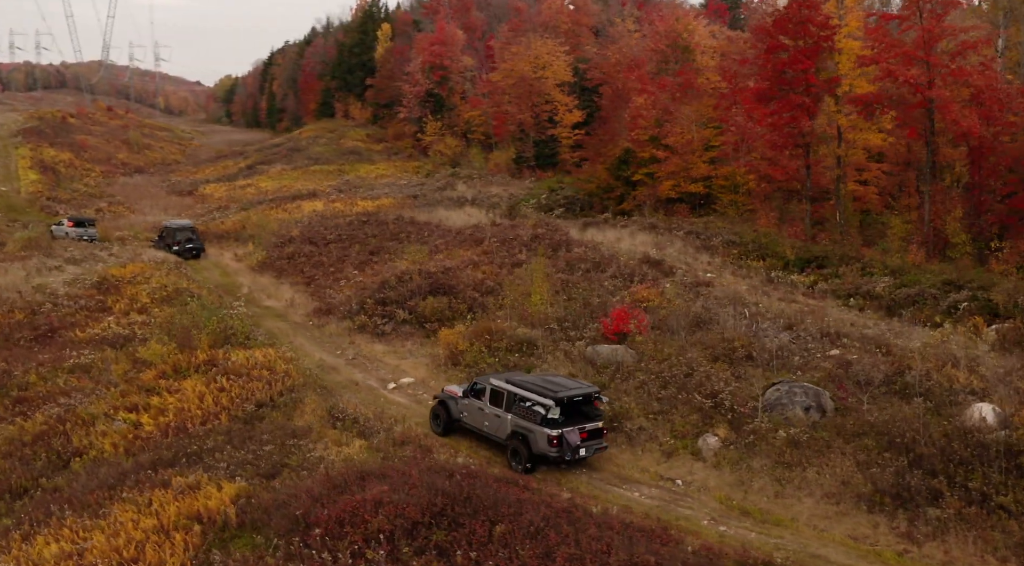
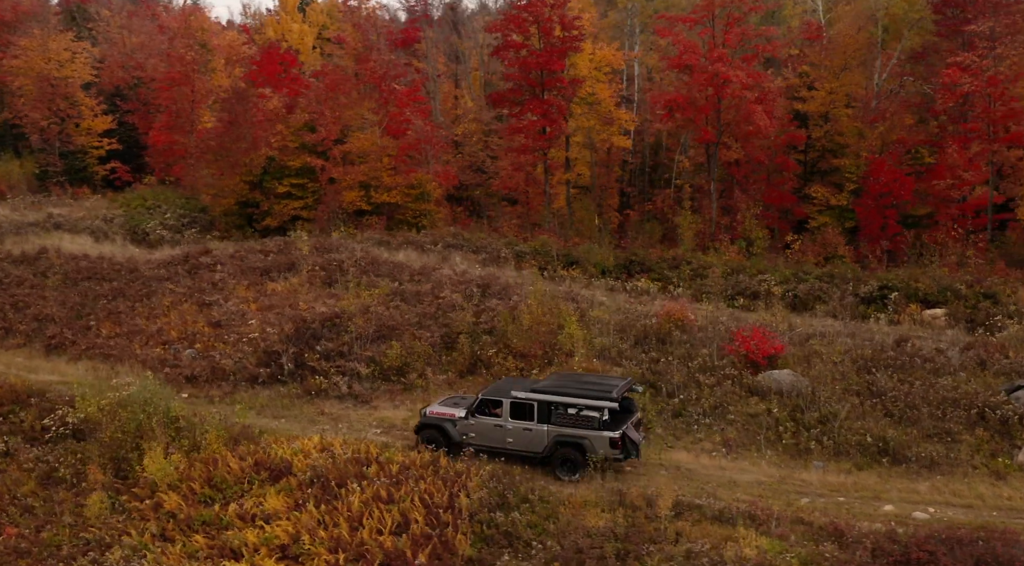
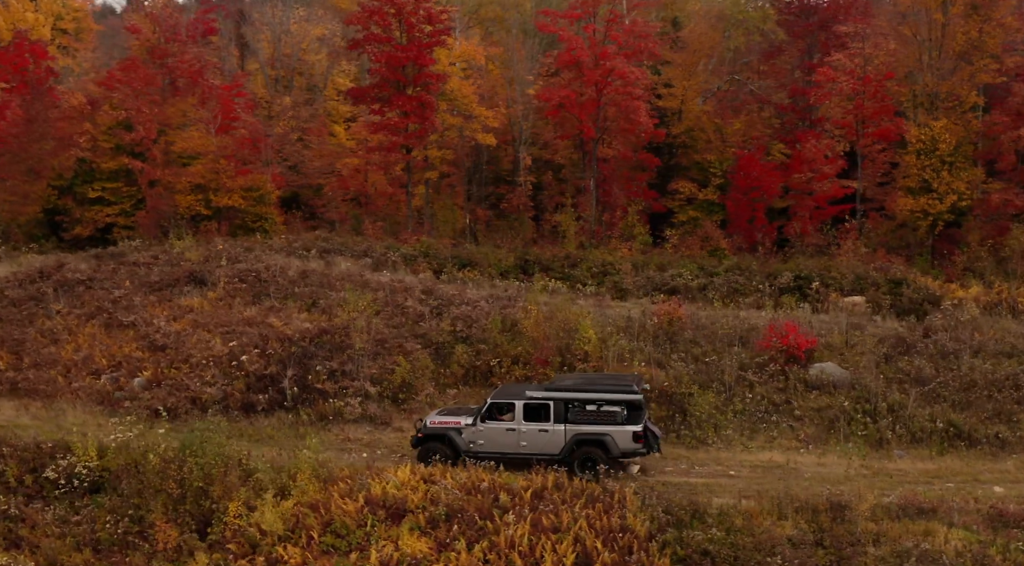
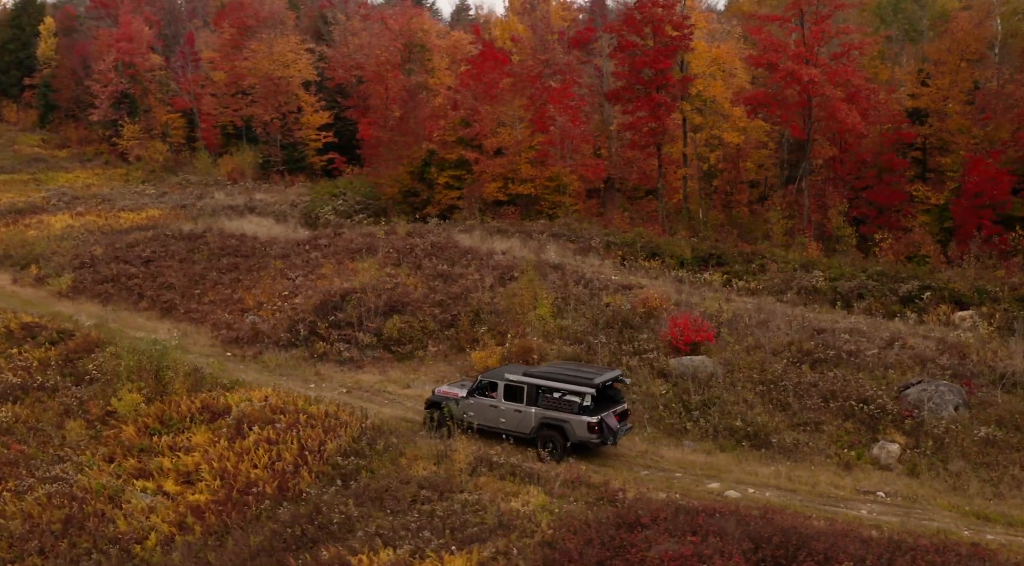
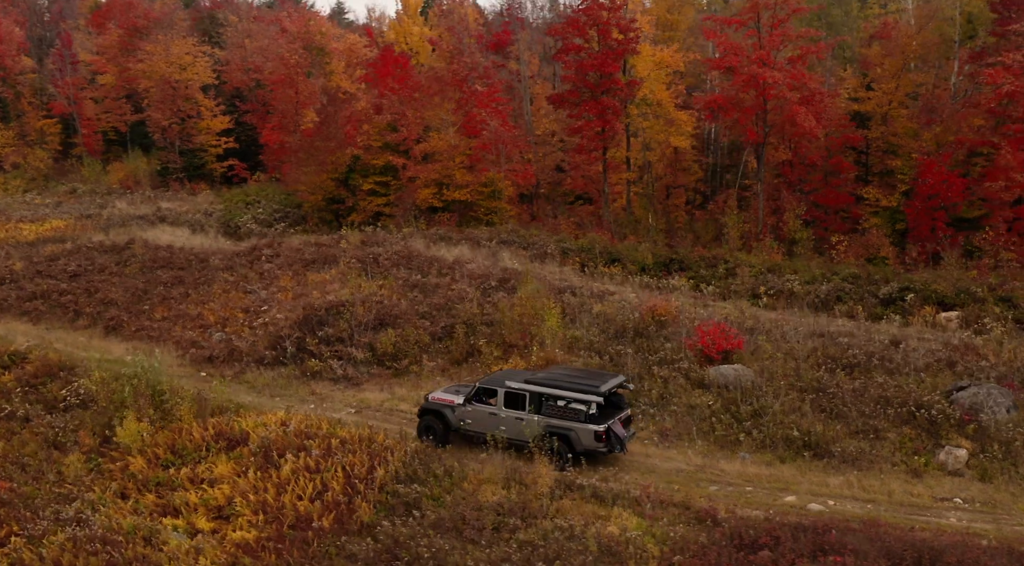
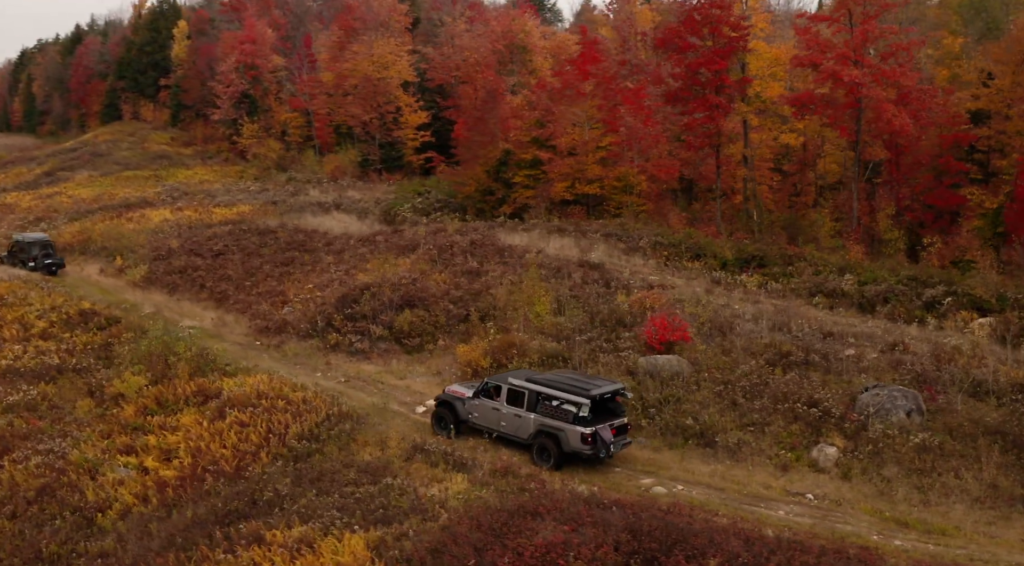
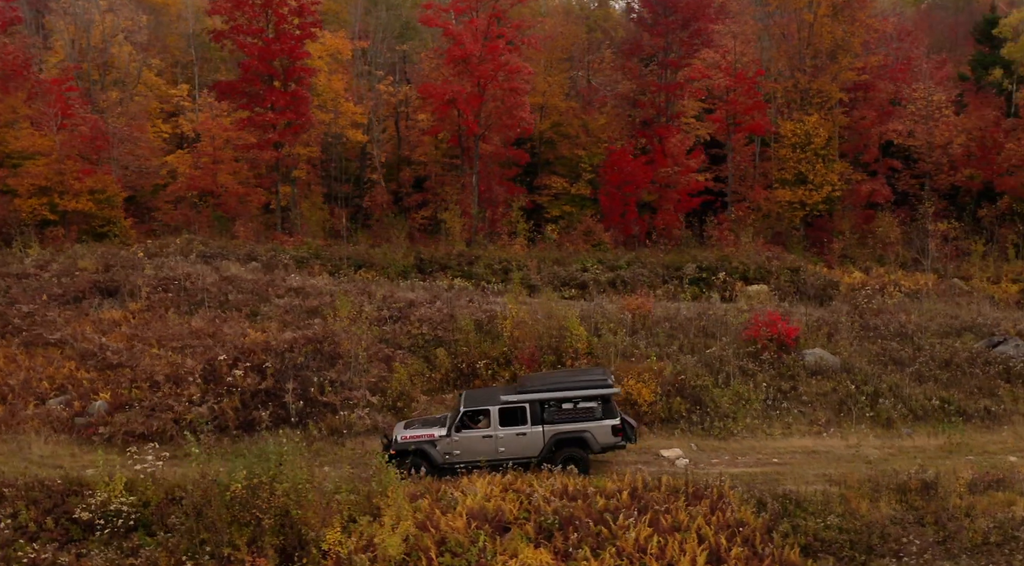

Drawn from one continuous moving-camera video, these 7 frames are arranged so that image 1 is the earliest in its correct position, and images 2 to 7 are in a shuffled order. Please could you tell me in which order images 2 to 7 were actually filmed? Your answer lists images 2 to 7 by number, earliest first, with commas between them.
6, 4, 5, 2, 3, 7
